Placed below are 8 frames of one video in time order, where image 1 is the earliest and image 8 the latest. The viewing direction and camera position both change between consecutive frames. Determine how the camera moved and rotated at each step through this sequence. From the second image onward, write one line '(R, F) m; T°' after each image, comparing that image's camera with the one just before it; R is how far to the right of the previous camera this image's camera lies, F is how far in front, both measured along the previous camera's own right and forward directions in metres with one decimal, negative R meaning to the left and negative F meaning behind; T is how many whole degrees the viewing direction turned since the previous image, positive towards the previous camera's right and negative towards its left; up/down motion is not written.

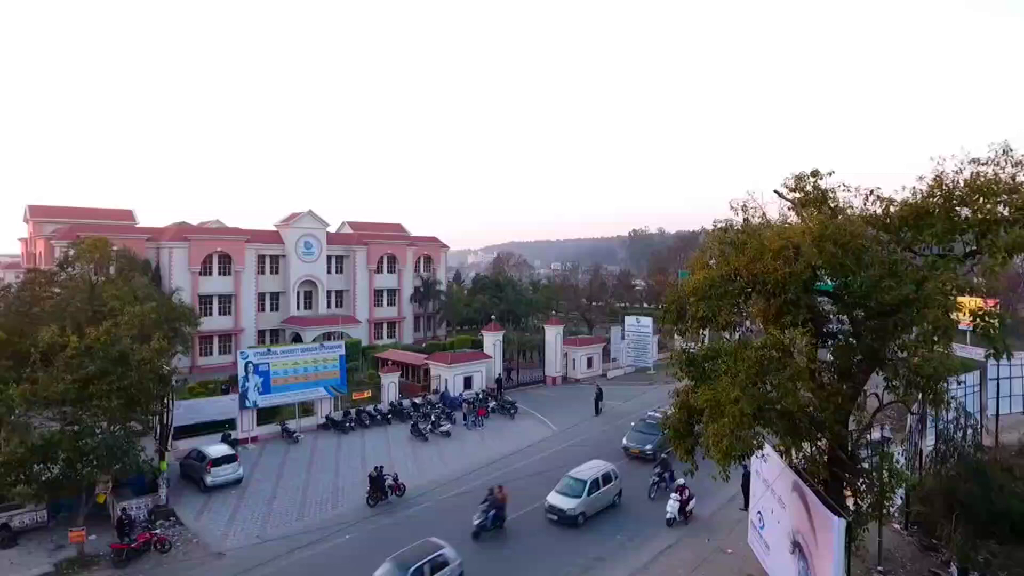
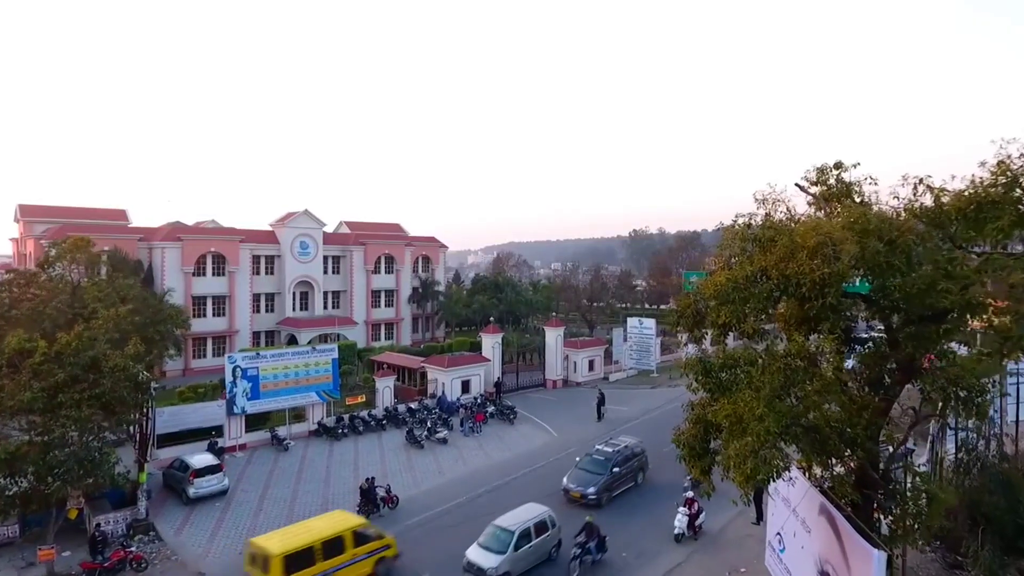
(0.0, +0.8) m; 0°
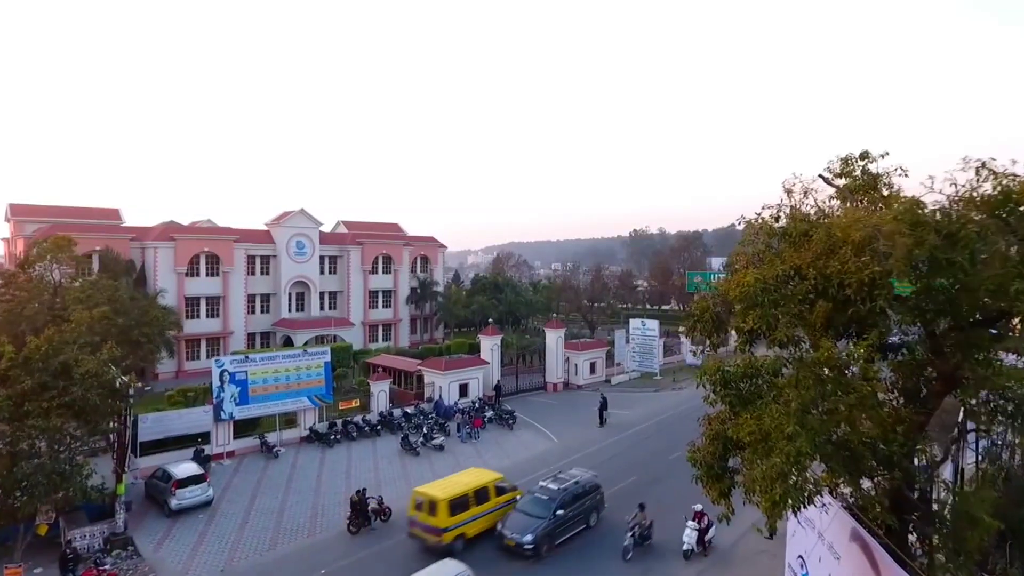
(0.0, +0.7) m; 0°
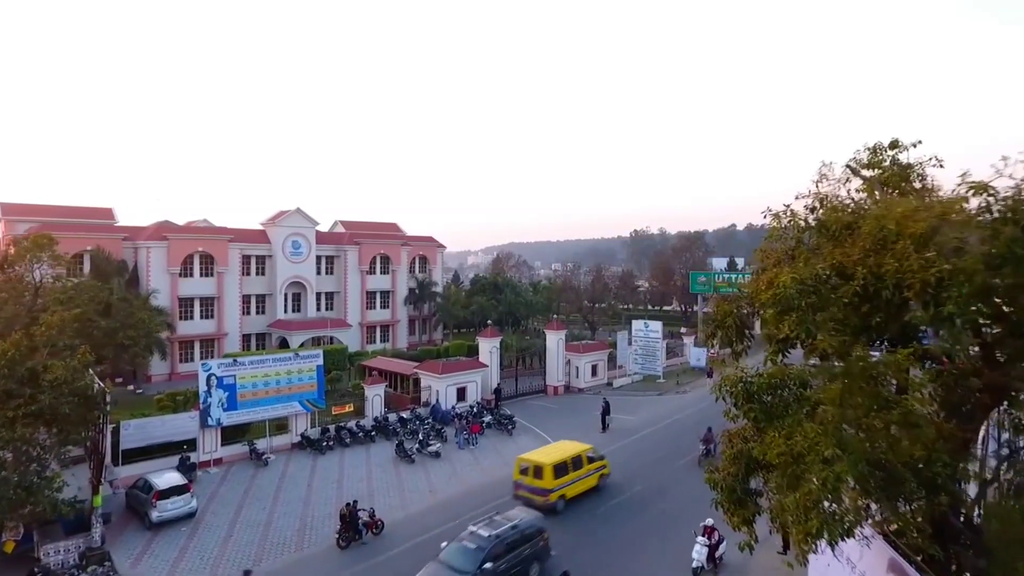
(0.0, +0.7) m; 0°
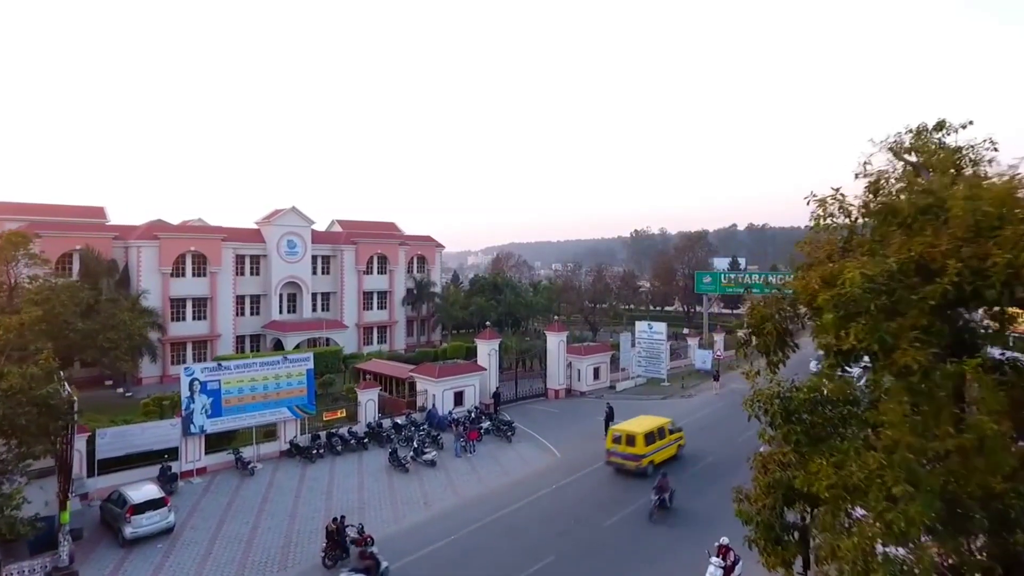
(0.0, +0.9) m; 0°
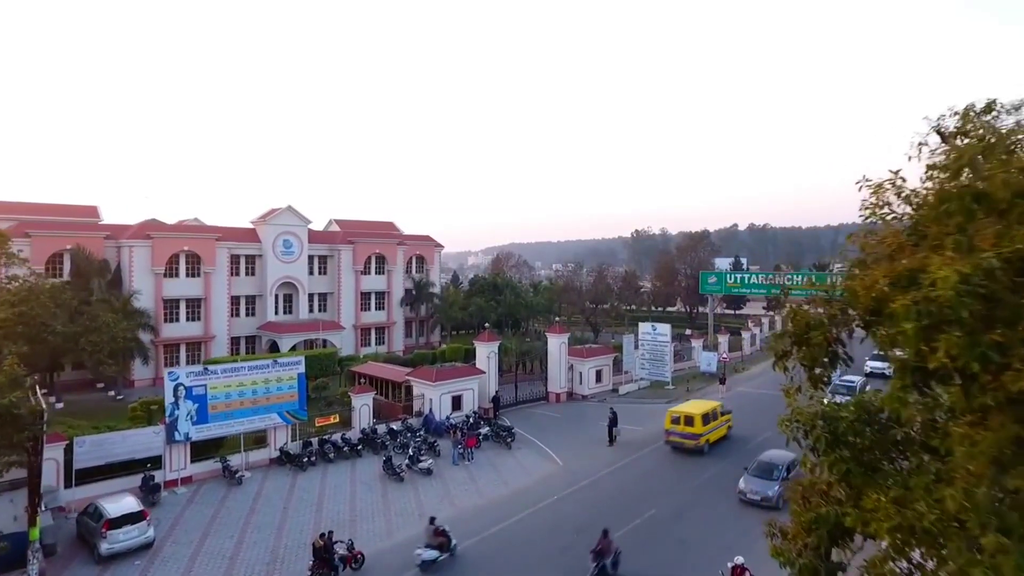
(0.0, +0.7) m; 0°
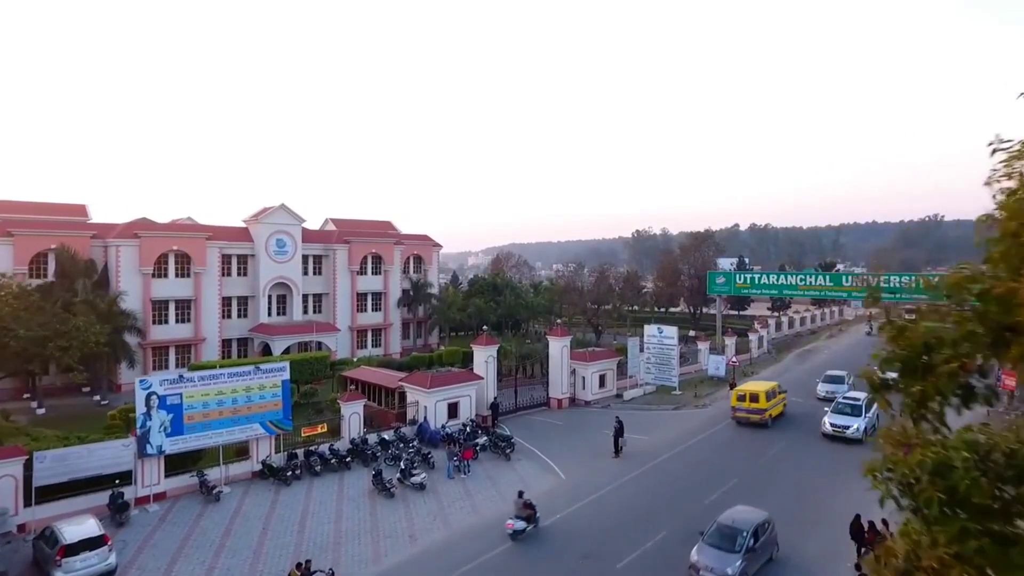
(0.0, +1.2) m; 0°
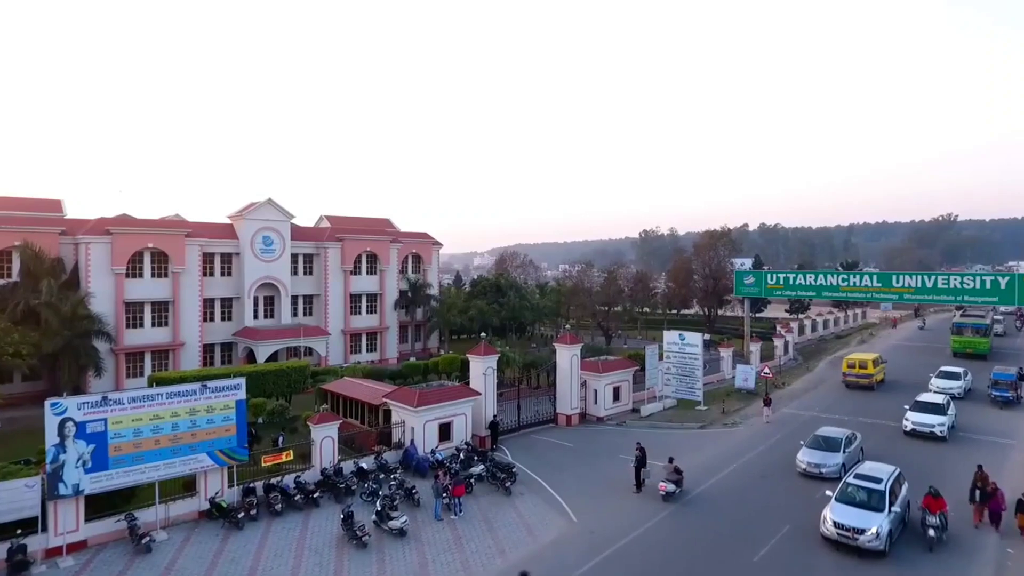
(+0.1, +2.9) m; -1°
